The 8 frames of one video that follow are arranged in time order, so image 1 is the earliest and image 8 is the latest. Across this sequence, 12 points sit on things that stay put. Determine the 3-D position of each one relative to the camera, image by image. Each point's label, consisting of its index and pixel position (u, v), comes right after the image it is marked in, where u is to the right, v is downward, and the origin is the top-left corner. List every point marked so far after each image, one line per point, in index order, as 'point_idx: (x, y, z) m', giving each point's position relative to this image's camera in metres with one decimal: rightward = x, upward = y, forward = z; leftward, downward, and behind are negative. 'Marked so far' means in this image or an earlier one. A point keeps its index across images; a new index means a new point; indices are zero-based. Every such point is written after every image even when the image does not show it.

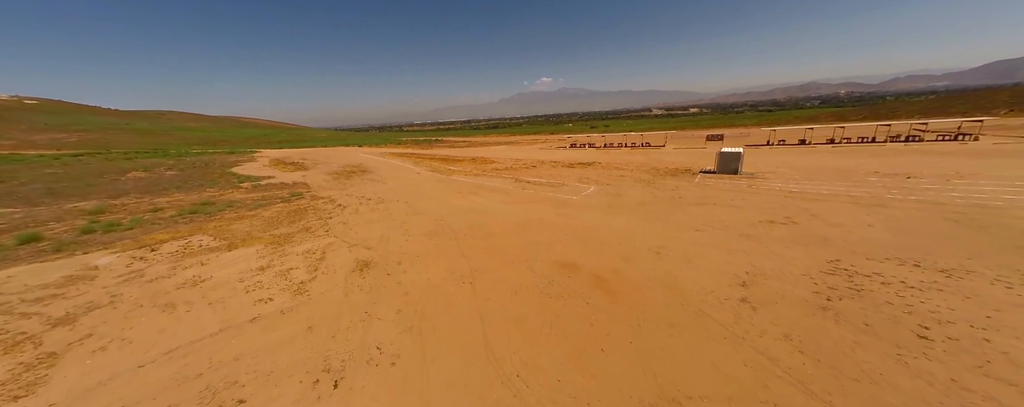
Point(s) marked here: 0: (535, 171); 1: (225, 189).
0: (+1.6, +2.3, +20.0) m
1: (-18.8, +1.0, +18.7) m
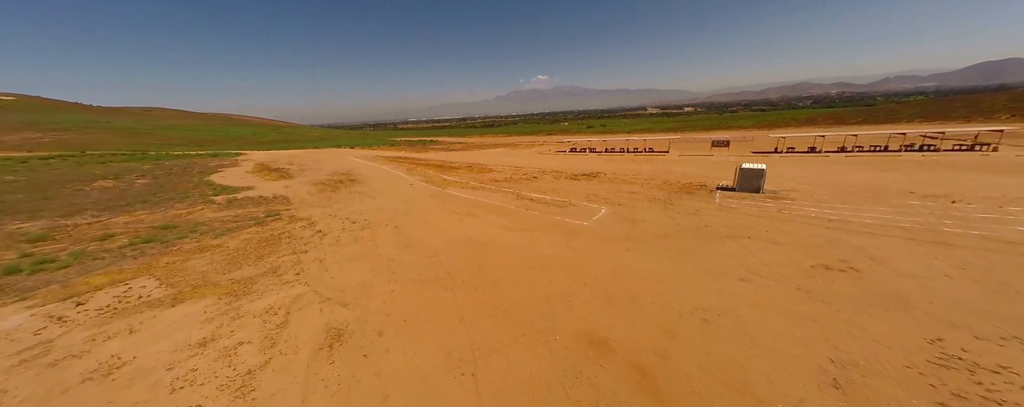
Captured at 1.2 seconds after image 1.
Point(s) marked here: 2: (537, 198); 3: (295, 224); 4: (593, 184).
0: (+1.6, +1.3, +18.6) m
1: (-18.8, 0.0, +17.0) m
2: (+1.3, +0.2, +14.9) m
3: (-9.5, -0.9, +12.6) m
4: (+5.0, +1.2, +17.6) m
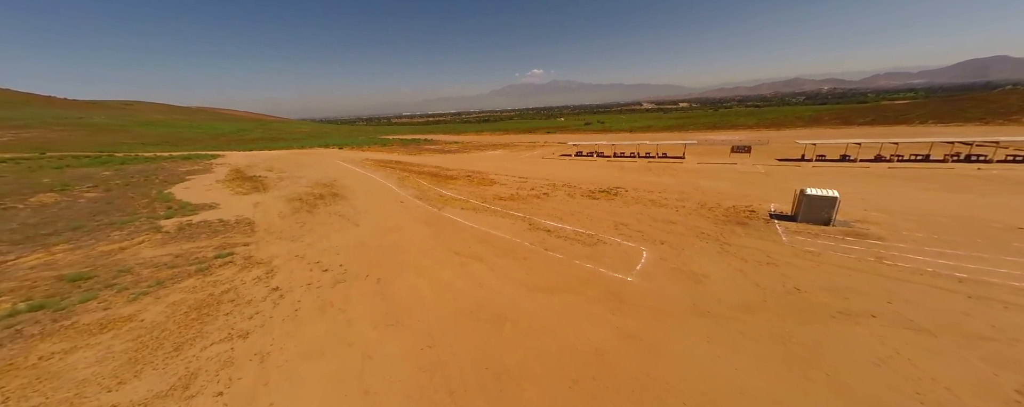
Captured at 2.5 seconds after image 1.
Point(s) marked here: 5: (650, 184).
0: (+2.1, 0.0, +15.9) m
1: (-18.3, -1.4, +14.0) m
2: (+1.8, -1.1, +12.2) m
3: (-8.9, -2.3, +9.7) m
4: (+5.5, -0.1, +15.0) m
5: (+9.2, +1.2, +19.0) m
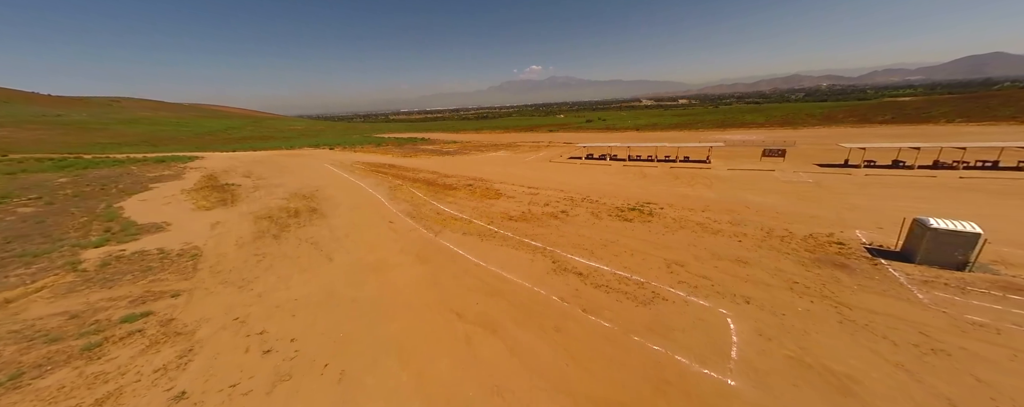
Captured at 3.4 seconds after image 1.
0: (+2.7, -1.1, +12.9) m
1: (-17.6, -2.6, +10.8) m
2: (+2.4, -2.2, +9.2) m
3: (-8.3, -3.5, +6.7) m
4: (+6.1, -1.2, +12.0) m
5: (+9.8, +0.2, +16.0) m
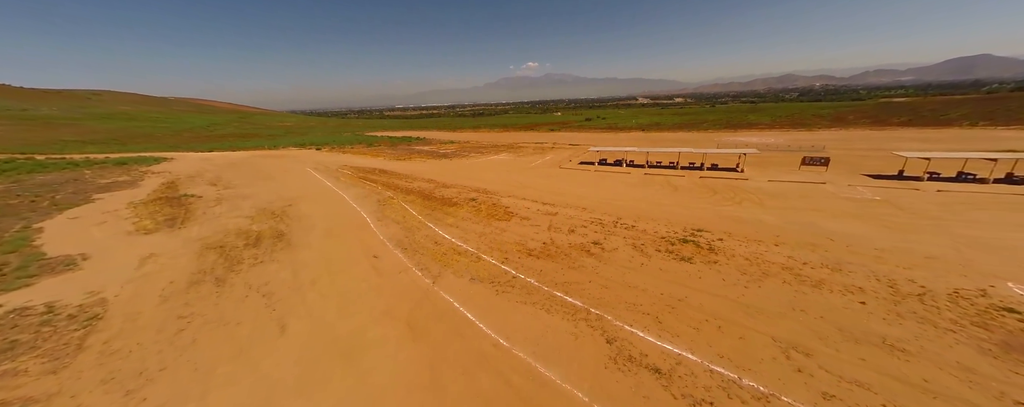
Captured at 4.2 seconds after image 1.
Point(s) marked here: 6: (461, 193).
0: (+3.5, -2.3, +9.7) m
1: (-16.8, -3.8, +7.3) m
2: (+3.3, -3.5, +6.1) m
3: (-7.4, -4.7, +3.3) m
4: (+7.0, -2.4, +8.9) m
5: (+10.5, -1.0, +13.0) m
6: (-3.6, +0.8, +19.9) m
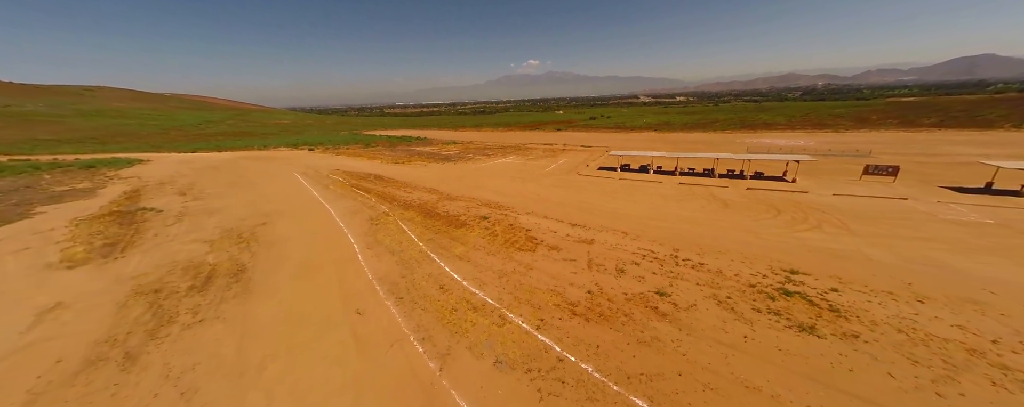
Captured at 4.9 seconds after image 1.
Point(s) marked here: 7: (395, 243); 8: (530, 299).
0: (+4.6, -3.4, +6.5) m
1: (-15.8, -4.8, +4.2) m
2: (+4.4, -4.6, +2.9) m
3: (-6.3, -5.8, +0.2) m
4: (+8.0, -3.5, +5.7) m
5: (+11.6, -2.1, +9.8) m
6: (-2.6, -0.2, +16.7) m
7: (-5.3, -1.8, +12.7) m
8: (+0.5, -2.9, +8.6) m
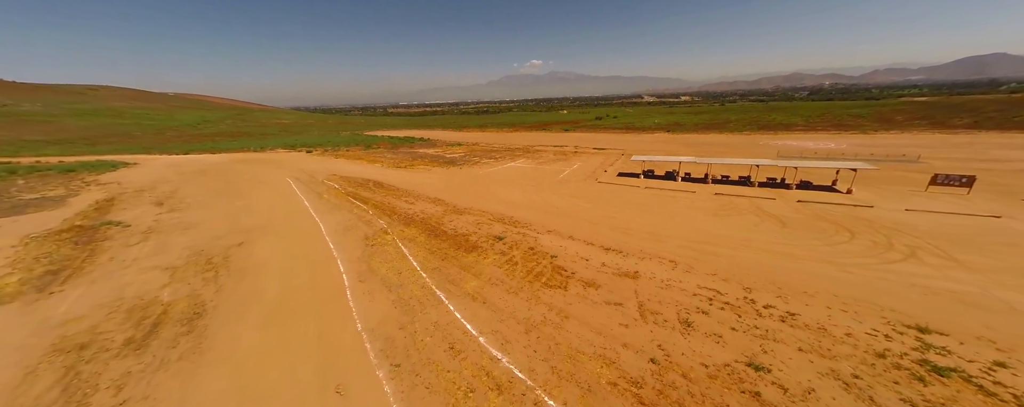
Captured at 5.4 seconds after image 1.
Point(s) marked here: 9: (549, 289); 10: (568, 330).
0: (+5.4, -4.2, +4.2) m
1: (-15.0, -5.6, +2.0) m
2: (+5.1, -5.4, +0.6) m
3: (-5.6, -6.7, -2.1) m
4: (+8.8, -4.4, +3.3) m
5: (+12.4, -2.9, +7.4) m
6: (-1.7, -1.0, +14.4) m
7: (-4.5, -2.6, +10.4) m
8: (+1.4, -3.7, +6.3) m
9: (+1.2, -2.7, +9.3) m
10: (+1.5, -3.3, +7.6) m
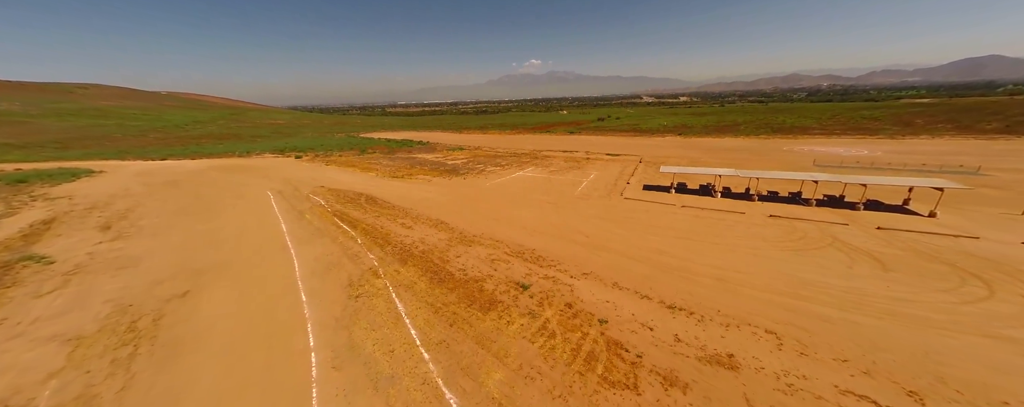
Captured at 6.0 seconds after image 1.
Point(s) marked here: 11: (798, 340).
0: (+6.4, -5.5, +1.2) m
1: (-13.9, -6.9, -1.1) m
2: (+6.2, -6.8, -2.4) m
3: (-4.5, -8.0, -5.1) m
4: (+9.8, -5.7, +0.4) m
5: (+13.4, -4.3, +4.4) m
6: (-0.7, -2.4, +11.4) m
7: (-3.5, -3.9, +7.4) m
8: (+2.4, -5.0, +3.3) m
9: (+2.2, -4.0, +6.3) m
10: (+2.5, -4.6, +4.6) m
11: (+7.4, -3.4, +7.4) m
